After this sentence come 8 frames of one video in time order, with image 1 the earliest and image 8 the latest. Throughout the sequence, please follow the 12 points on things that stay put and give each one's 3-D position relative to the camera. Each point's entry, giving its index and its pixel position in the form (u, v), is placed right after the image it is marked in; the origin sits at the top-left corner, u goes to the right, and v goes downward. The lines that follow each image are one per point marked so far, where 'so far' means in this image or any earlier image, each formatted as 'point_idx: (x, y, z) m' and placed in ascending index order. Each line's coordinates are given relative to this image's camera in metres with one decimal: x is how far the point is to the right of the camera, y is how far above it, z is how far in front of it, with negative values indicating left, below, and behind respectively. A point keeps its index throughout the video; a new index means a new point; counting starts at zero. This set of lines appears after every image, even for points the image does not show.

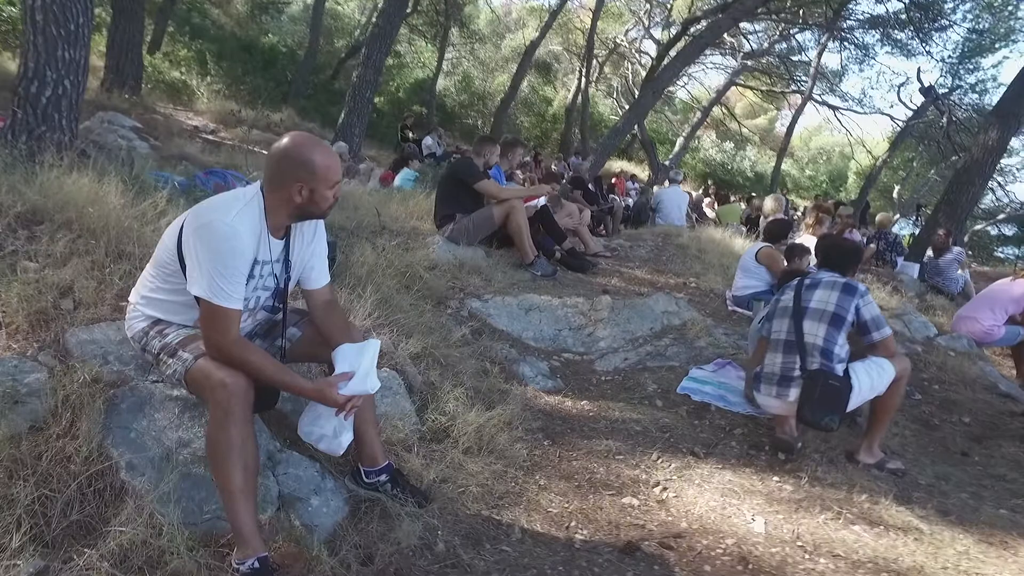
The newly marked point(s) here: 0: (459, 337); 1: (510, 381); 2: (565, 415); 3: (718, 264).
0: (-0.4, -0.4, +4.6) m
1: (0.0, -0.7, +4.4) m
2: (+0.3, -0.8, +4.2) m
3: (+2.8, +0.3, +8.8) m
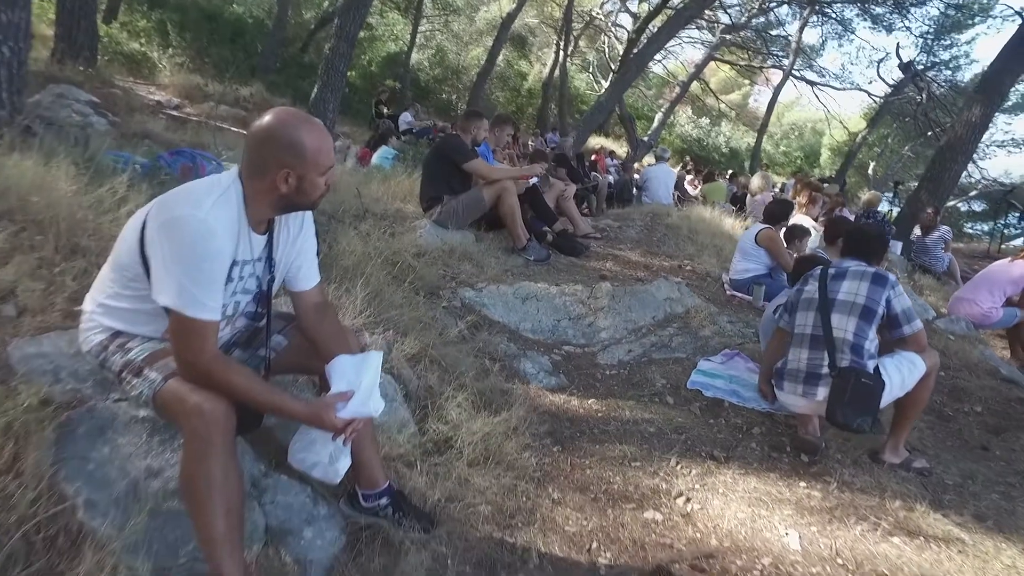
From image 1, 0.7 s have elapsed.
0: (-0.4, -0.3, +4.2) m
1: (0.0, -0.6, +4.1) m
2: (+0.4, -0.8, +3.9) m
3: (+2.6, +0.6, +8.5) m
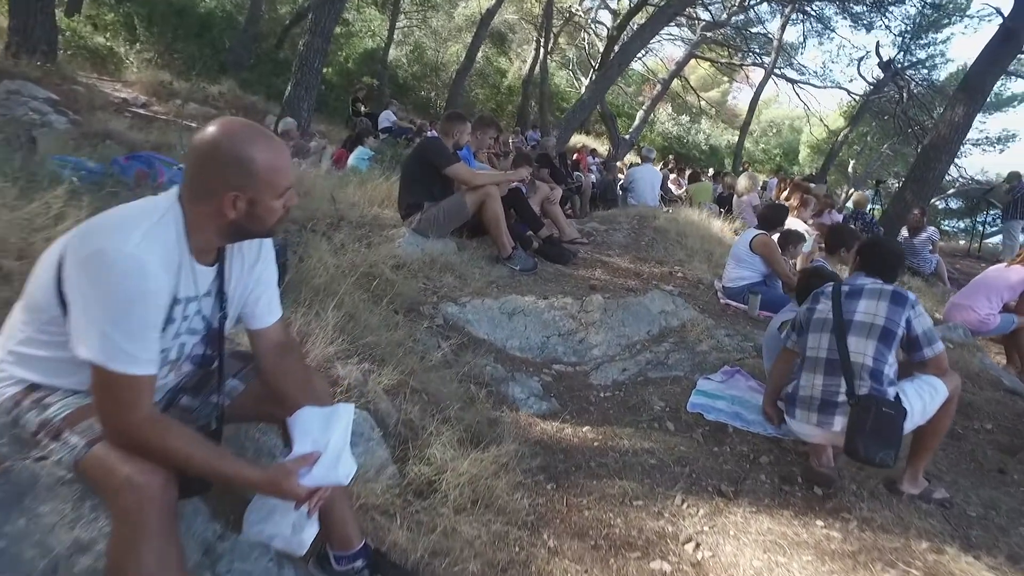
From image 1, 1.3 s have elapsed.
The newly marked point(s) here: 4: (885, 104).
0: (-0.5, -0.4, +3.9) m
1: (-0.1, -0.7, +3.8) m
2: (+0.3, -0.9, +3.6) m
3: (+2.4, +0.5, +8.3) m
4: (+11.3, +5.5, +19.5) m
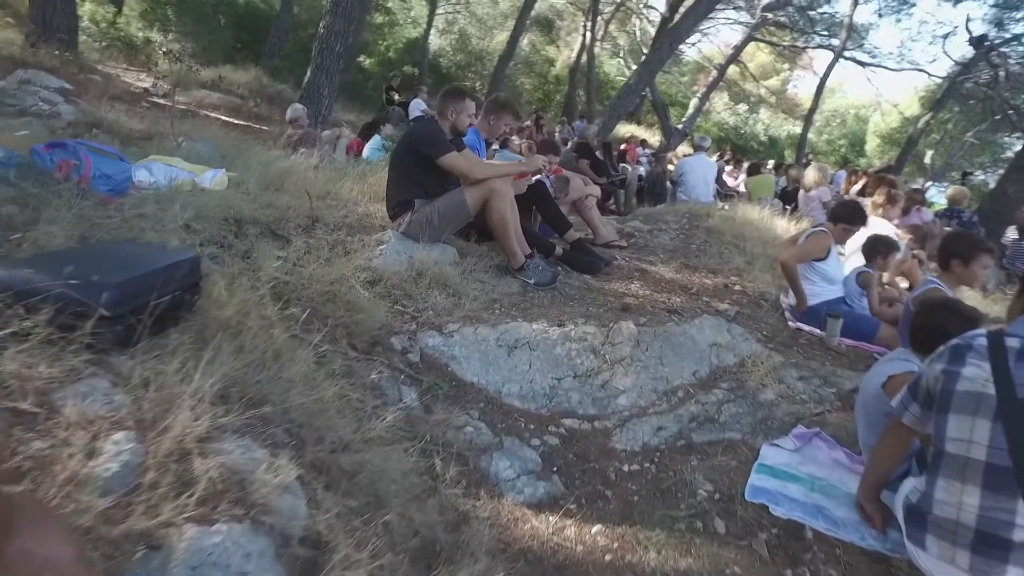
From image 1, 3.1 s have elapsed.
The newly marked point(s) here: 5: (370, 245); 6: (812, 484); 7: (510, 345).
0: (-0.5, -0.6, +2.8) m
1: (-0.2, -0.9, +2.7) m
2: (+0.2, -1.1, +2.5) m
3: (+2.7, +0.4, +6.9) m
4: (+12.5, +5.4, +17.3) m
5: (-1.0, +0.3, +4.4) m
6: (+1.4, -0.9, +3.0) m
7: (0.0, -0.3, +3.7) m
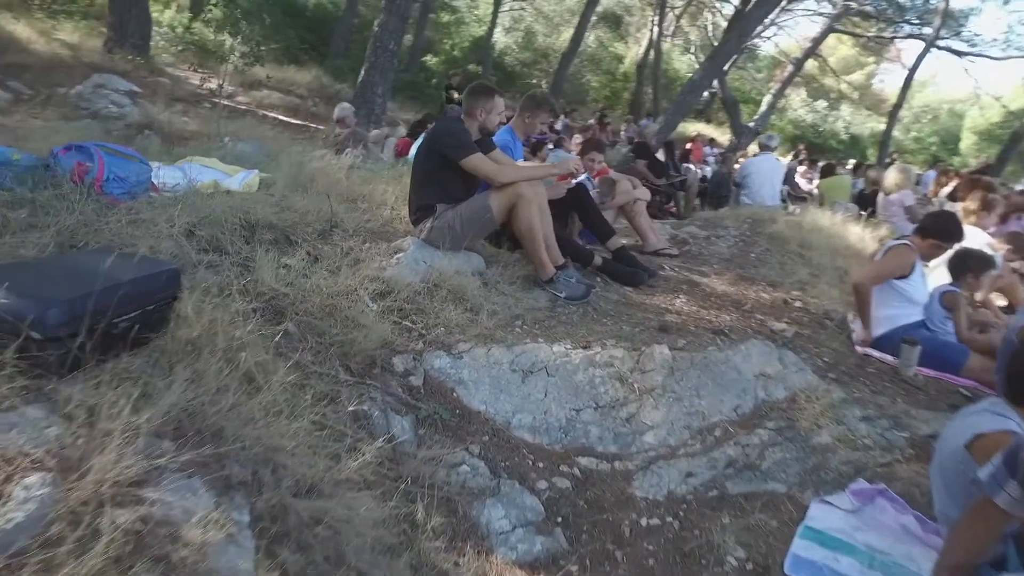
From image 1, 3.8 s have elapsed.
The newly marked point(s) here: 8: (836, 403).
0: (-0.6, -0.7, +2.5) m
1: (-0.2, -1.0, +2.3) m
2: (+0.1, -1.2, +2.1) m
3: (+3.1, +0.2, +6.2) m
4: (+14.0, +5.0, +15.6) m
5: (-0.8, +0.2, +4.1) m
6: (+1.4, -1.0, +2.5) m
7: (+0.1, -0.4, +3.3) m
8: (+1.7, -0.6, +3.4) m
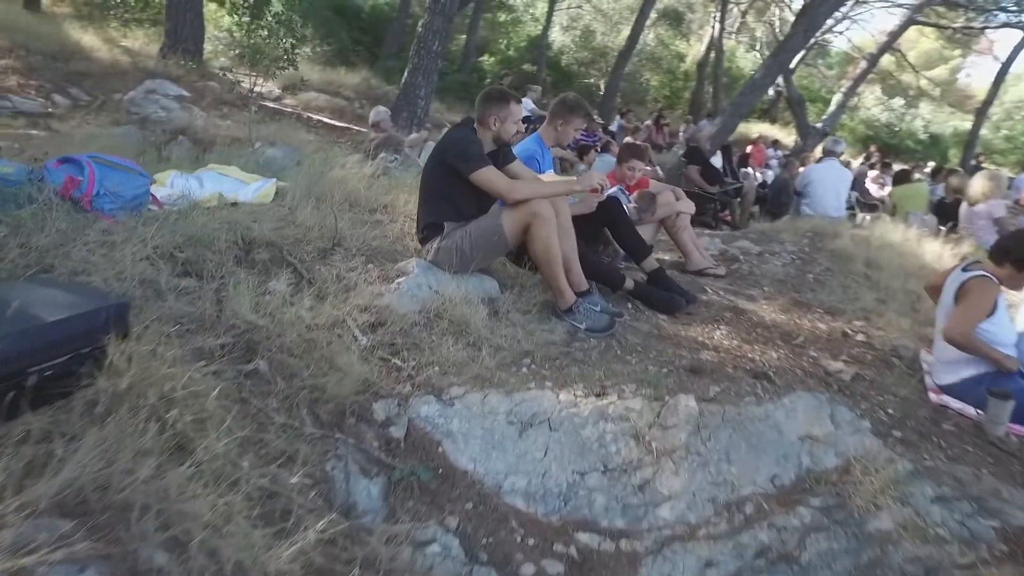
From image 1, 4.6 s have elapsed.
0: (-0.7, -0.8, +2.1) m
1: (-0.3, -1.1, +1.9) m
2: (0.0, -1.3, +1.6) m
3: (+3.3, 0.0, +5.5) m
4: (+15.1, +4.6, +13.8) m
5: (-0.7, +0.1, +3.7) m
6: (+1.3, -1.2, +1.9) m
7: (+0.1, -0.6, +2.9) m
8: (+1.7, -0.8, +2.8) m
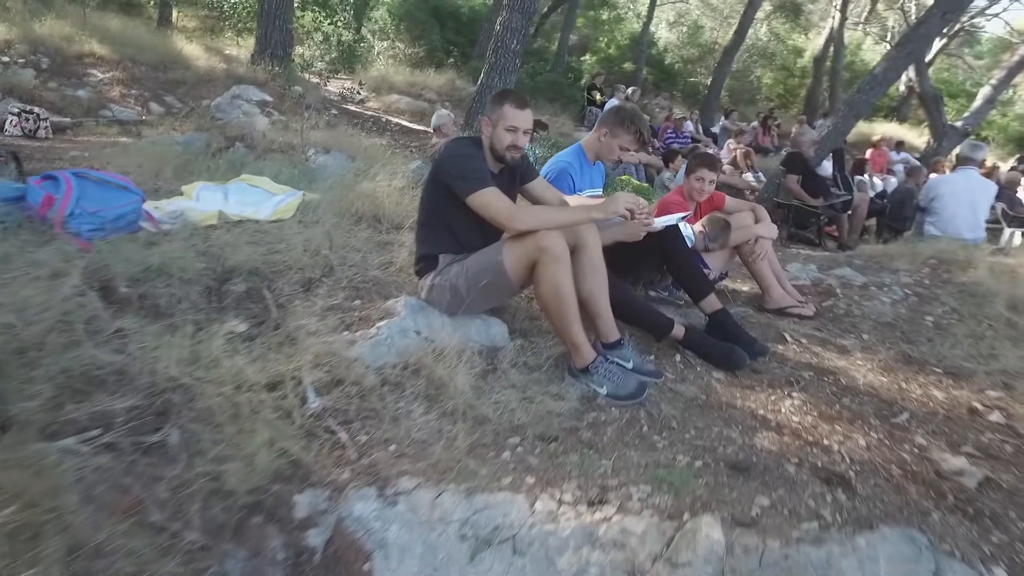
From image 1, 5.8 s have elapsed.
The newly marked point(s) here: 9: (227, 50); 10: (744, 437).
0: (-0.9, -1.0, +1.5) m
1: (-0.7, -1.3, +1.2) m
2: (-0.4, -1.6, +0.9) m
3: (+3.6, -0.4, +4.2) m
4: (+16.7, +3.8, +10.5) m
5: (-0.7, -0.1, +3.1) m
6: (+0.9, -1.5, +1.0) m
7: (-0.1, -0.8, +2.2) m
8: (+1.5, -1.1, +1.8) m
9: (-6.7, +5.6, +15.0) m
10: (+1.0, -0.7, +2.8) m
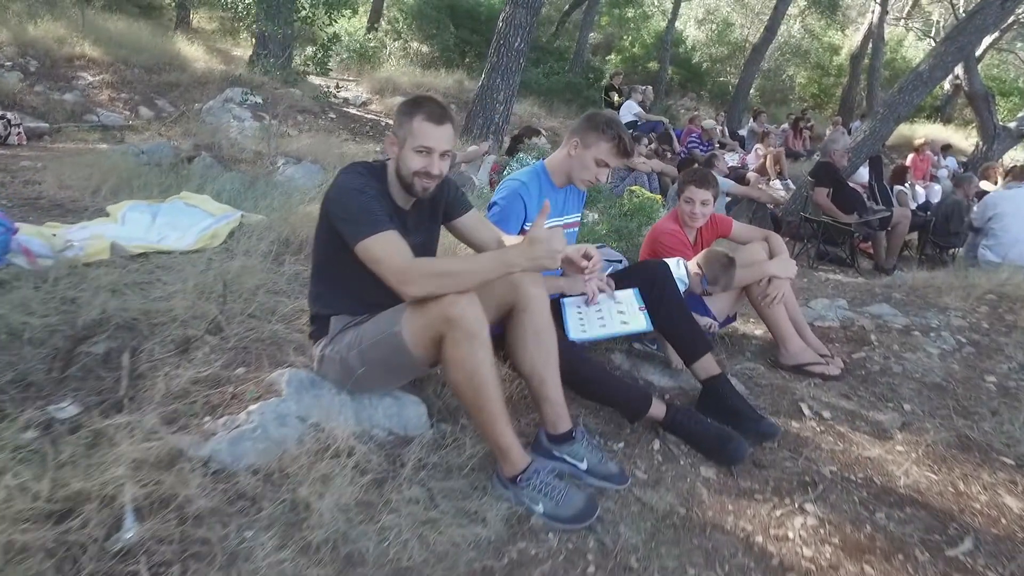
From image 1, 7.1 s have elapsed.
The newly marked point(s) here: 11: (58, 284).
0: (-1.4, -1.3, +0.7) m
1: (-1.1, -1.6, +0.5) m
2: (-0.8, -1.8, +0.2) m
3: (+3.3, -0.7, +3.3) m
4: (+16.8, +3.4, +8.9) m
5: (-1.0, -0.4, +2.4) m
6: (+0.5, -1.8, +0.2) m
7: (-0.5, -1.1, +1.4) m
8: (+1.1, -1.4, +1.0) m
9: (-6.4, +5.4, +14.5) m
10: (+0.7, -0.9, +2.0) m
11: (-2.1, 0.0, +3.0) m
